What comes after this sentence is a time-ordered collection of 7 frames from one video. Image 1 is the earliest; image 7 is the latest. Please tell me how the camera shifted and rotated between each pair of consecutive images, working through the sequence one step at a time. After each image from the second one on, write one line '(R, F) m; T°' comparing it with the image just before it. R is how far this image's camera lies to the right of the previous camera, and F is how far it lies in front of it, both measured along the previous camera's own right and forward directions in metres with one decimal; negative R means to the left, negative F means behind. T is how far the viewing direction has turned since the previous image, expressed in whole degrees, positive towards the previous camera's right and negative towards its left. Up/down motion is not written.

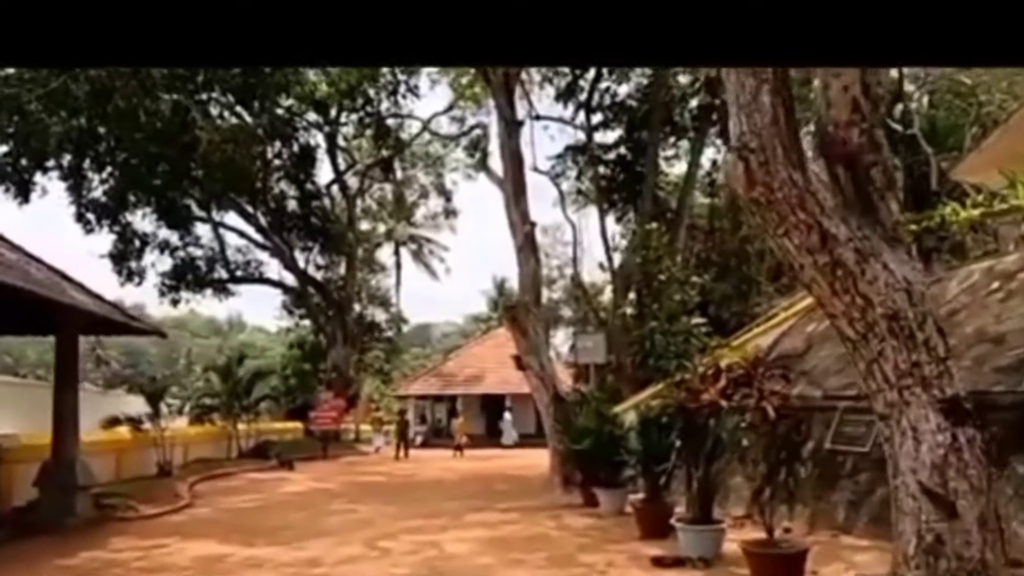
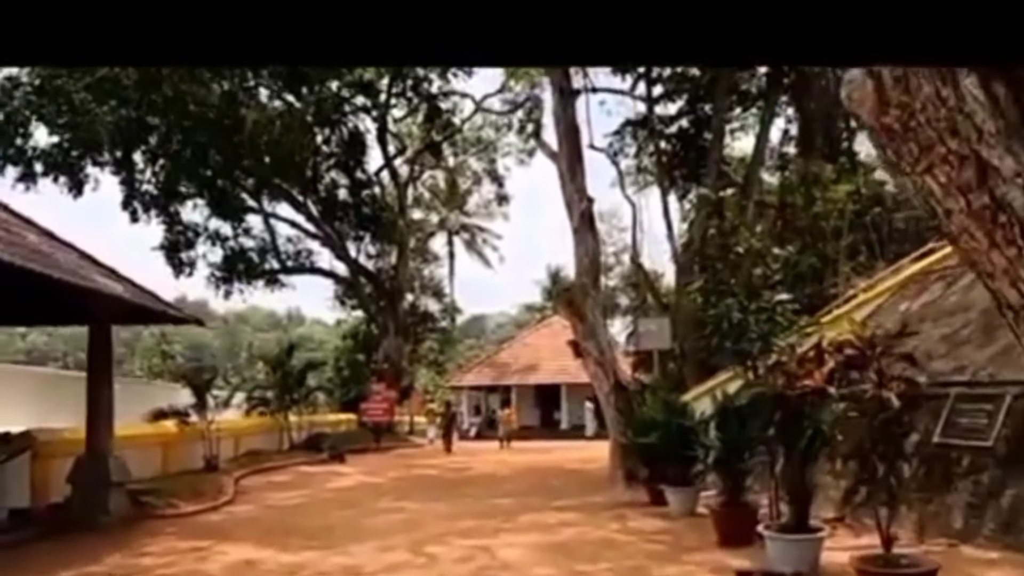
(0.0, +1.1) m; -4°
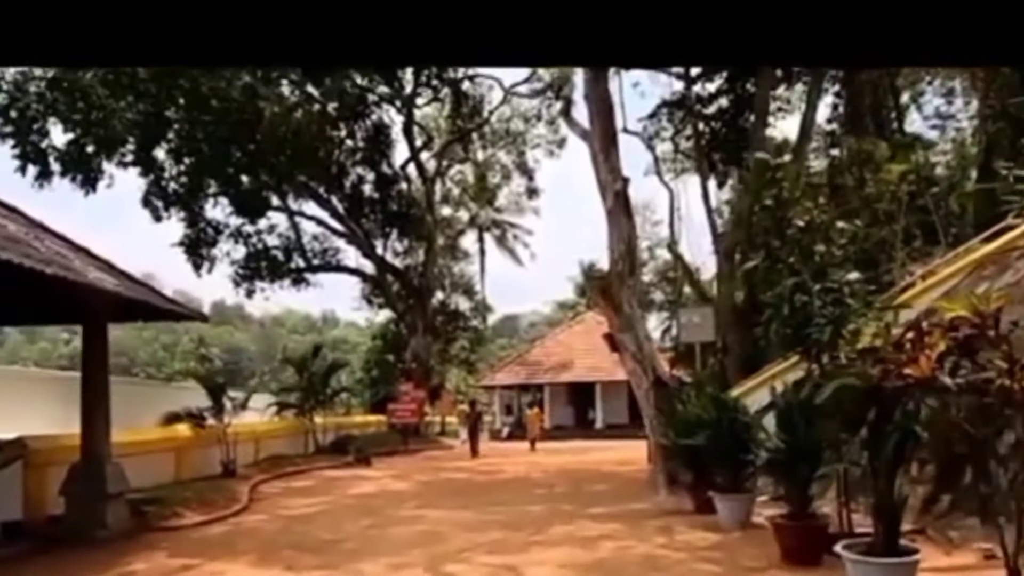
(+0.1, +1.1) m; -3°
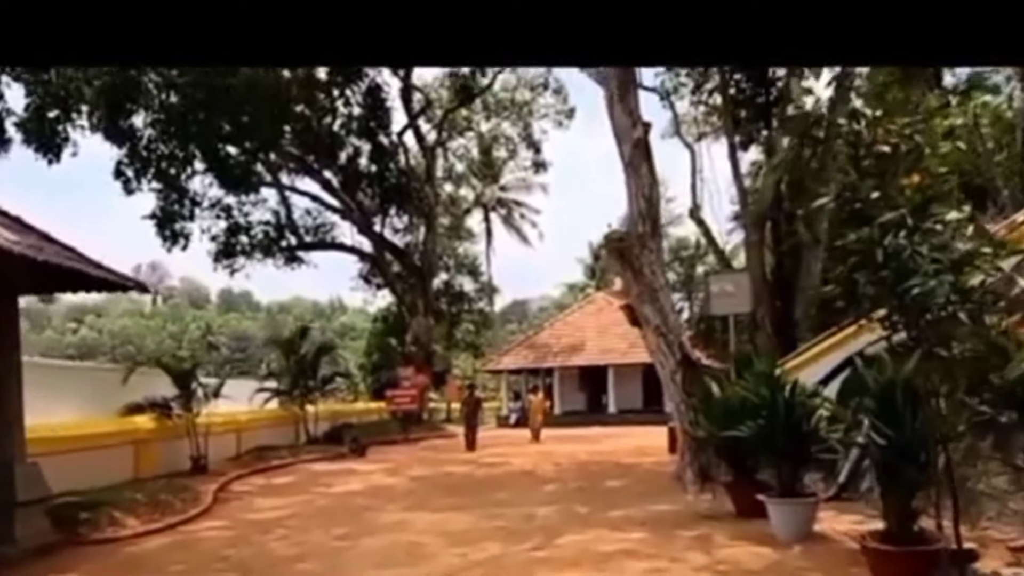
(+0.1, +2.0) m; -1°
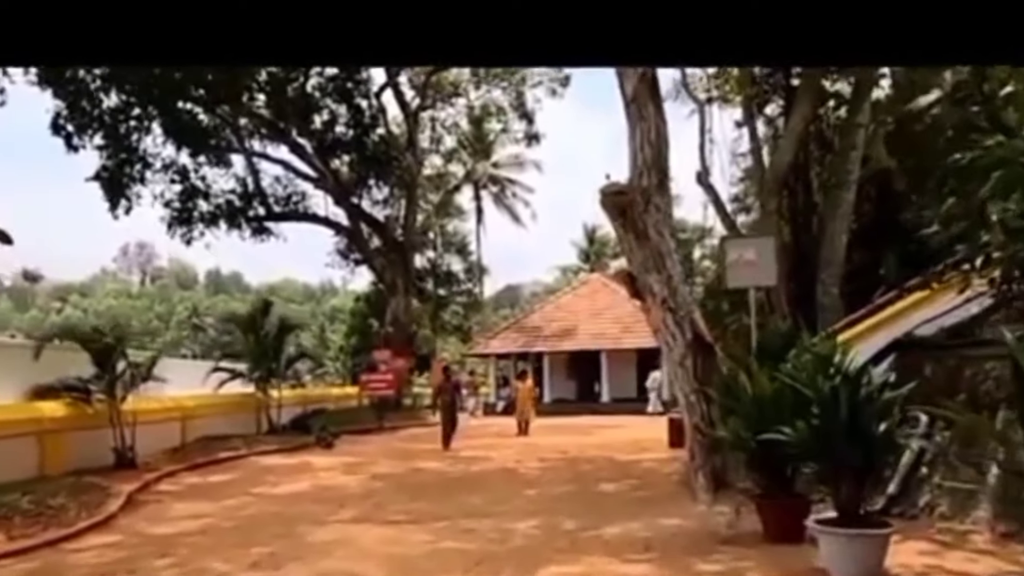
(+0.2, +2.2) m; 0°
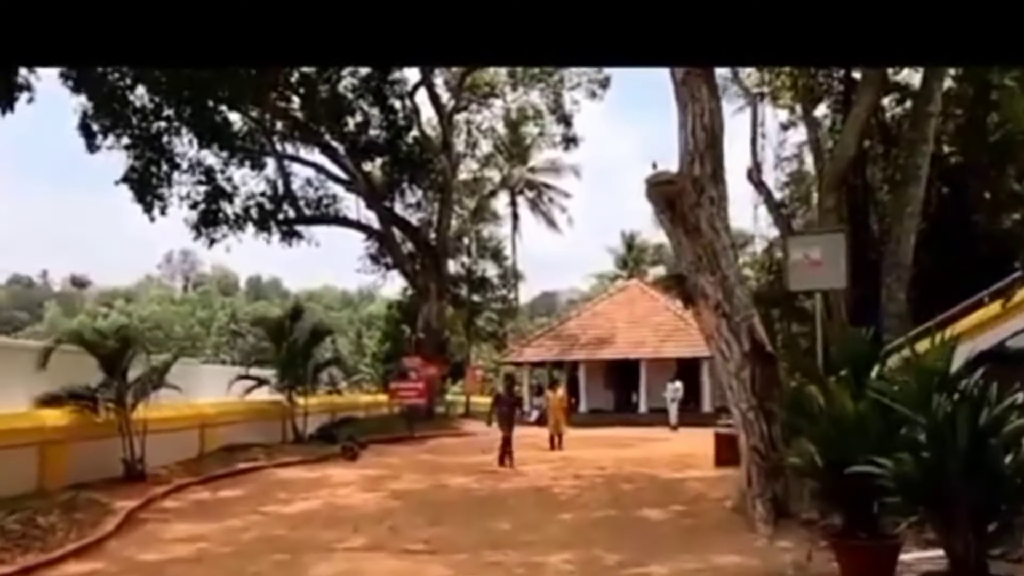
(0.0, +1.0) m; -3°
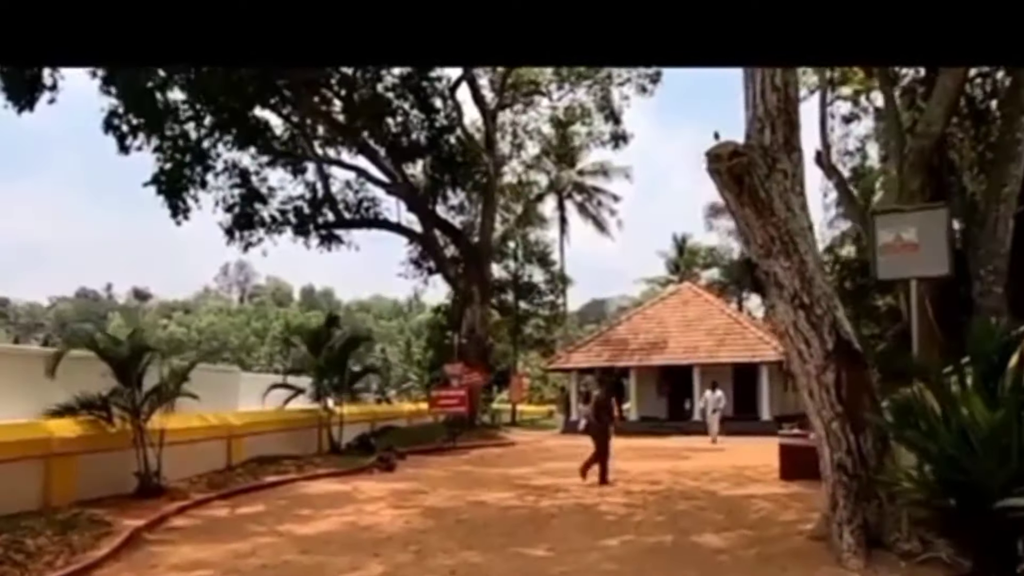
(+0.1, +1.2) m; -4°
